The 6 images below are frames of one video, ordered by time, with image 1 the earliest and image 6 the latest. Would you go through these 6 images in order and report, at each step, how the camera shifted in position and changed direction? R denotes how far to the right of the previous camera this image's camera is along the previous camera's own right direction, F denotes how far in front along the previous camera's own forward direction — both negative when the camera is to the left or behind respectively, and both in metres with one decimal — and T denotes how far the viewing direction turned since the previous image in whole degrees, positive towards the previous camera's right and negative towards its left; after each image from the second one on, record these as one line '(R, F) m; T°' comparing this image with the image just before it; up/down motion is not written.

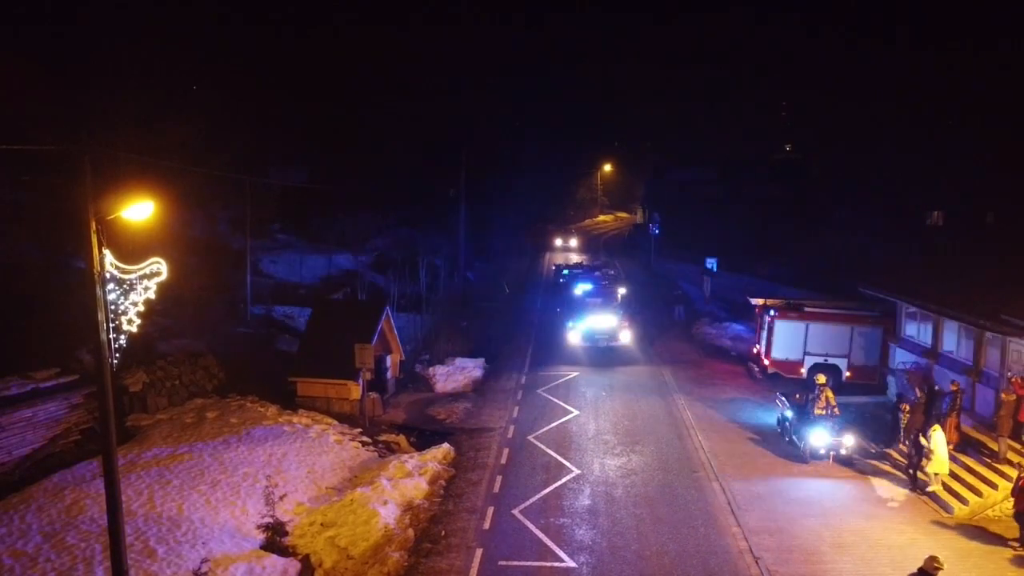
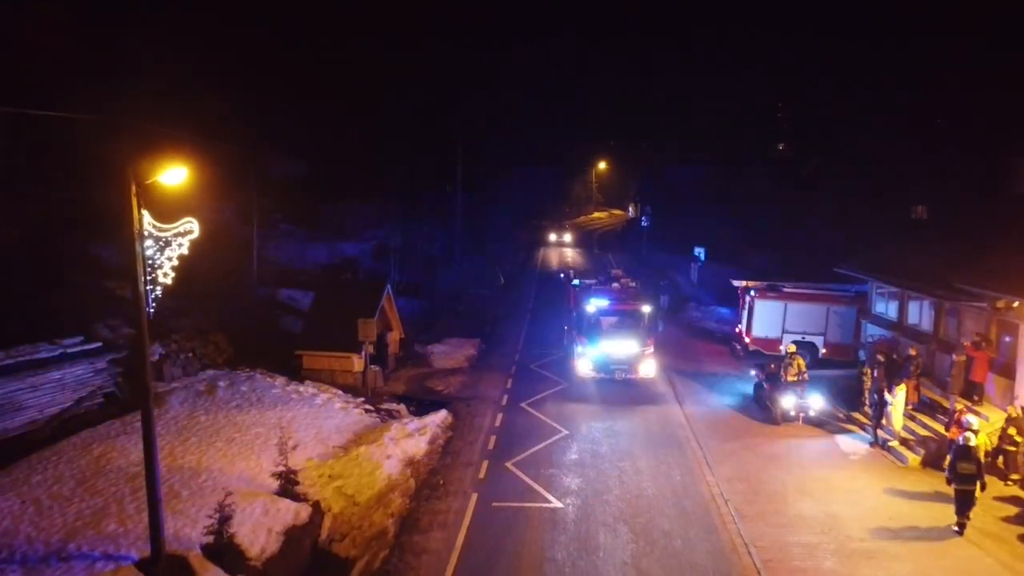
(+0.1, -1.3) m; 0°
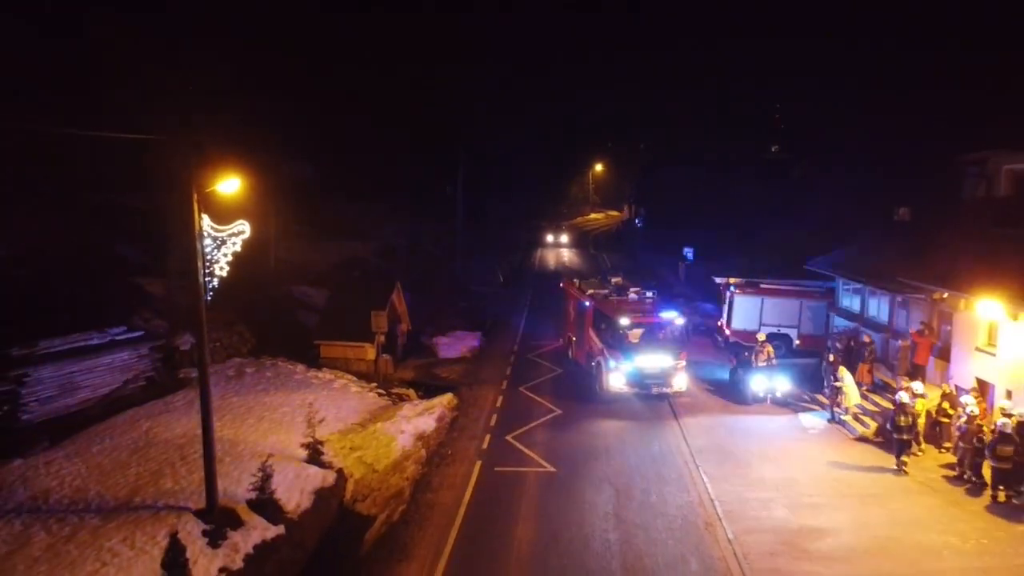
(0.0, -2.1) m; 0°
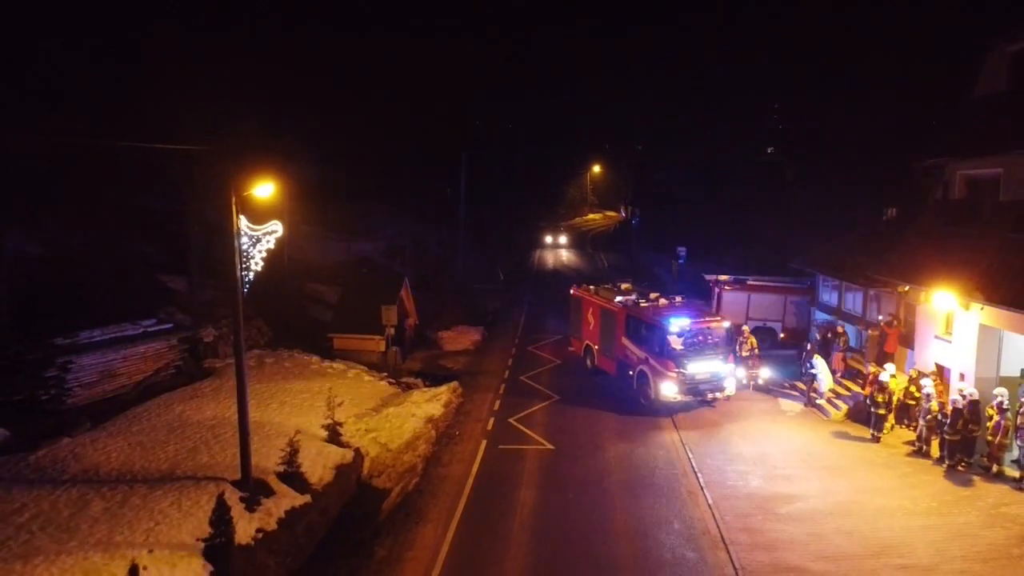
(-0.1, -1.6) m; 0°
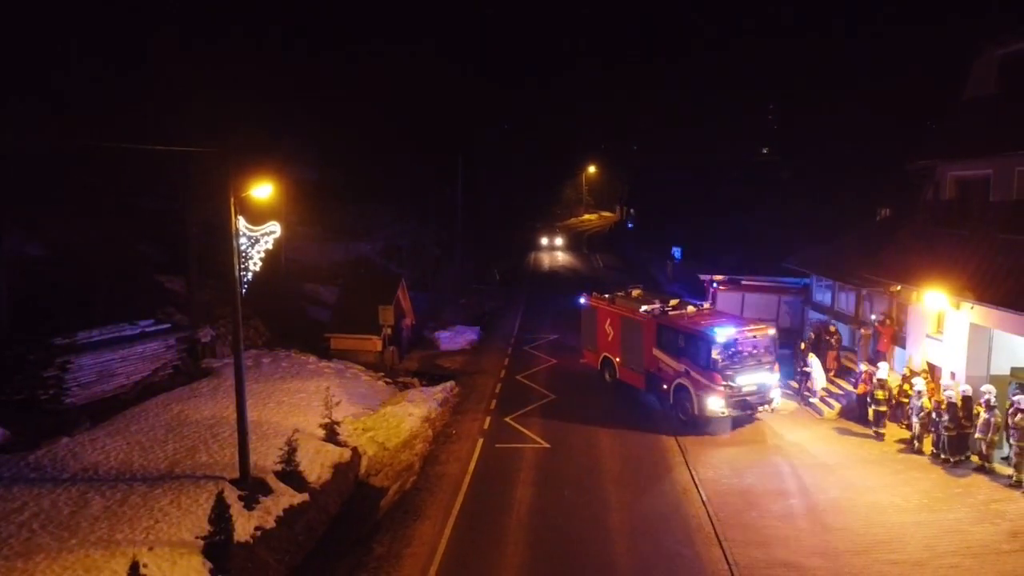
(0.0, -0.2) m; 0°
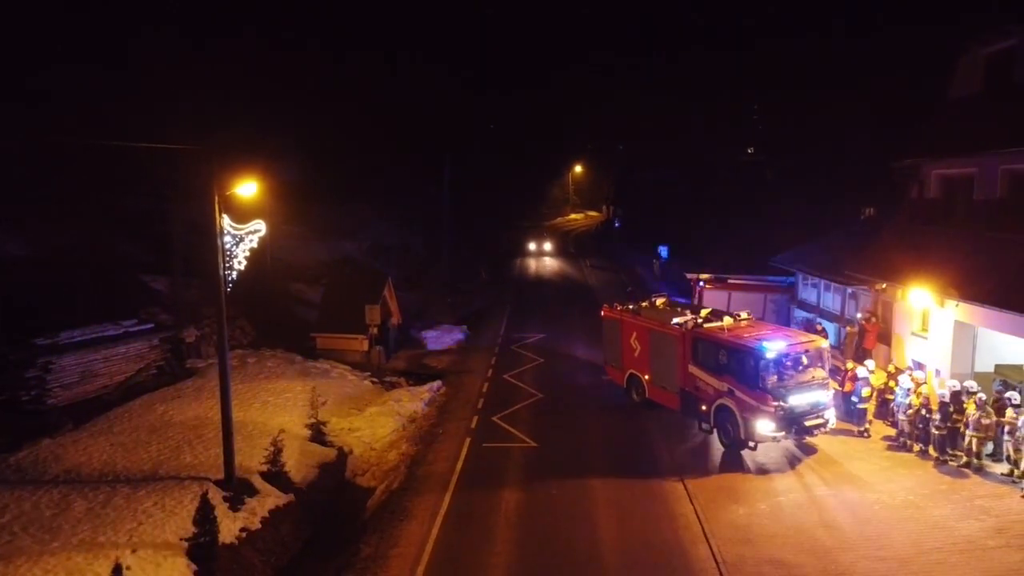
(0.0, +0.1) m; +1°
